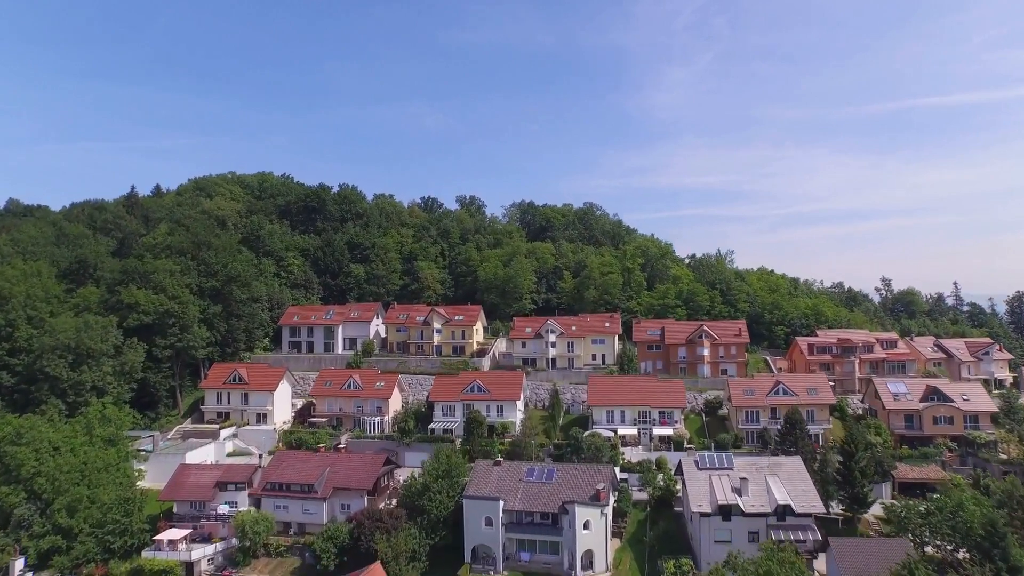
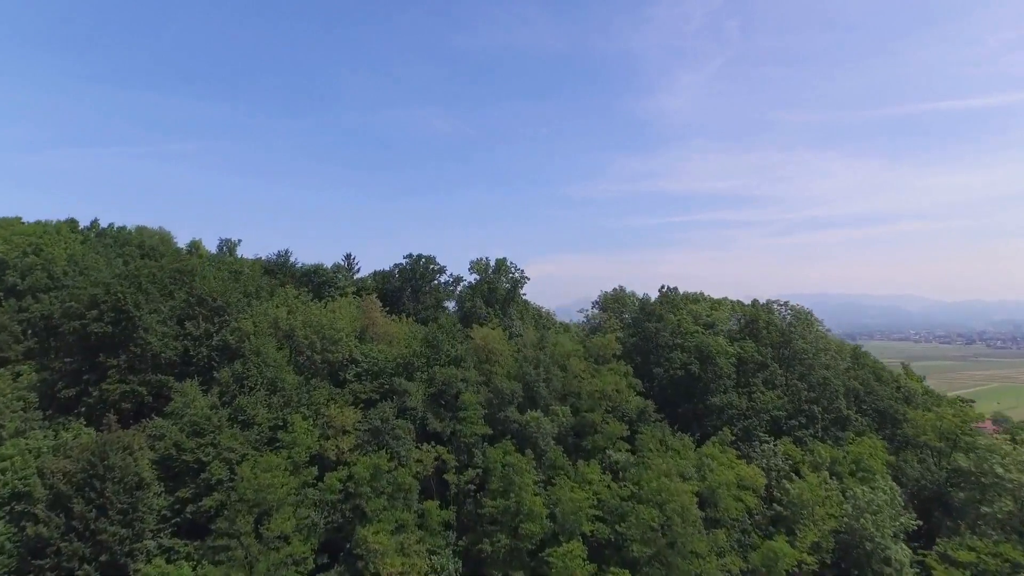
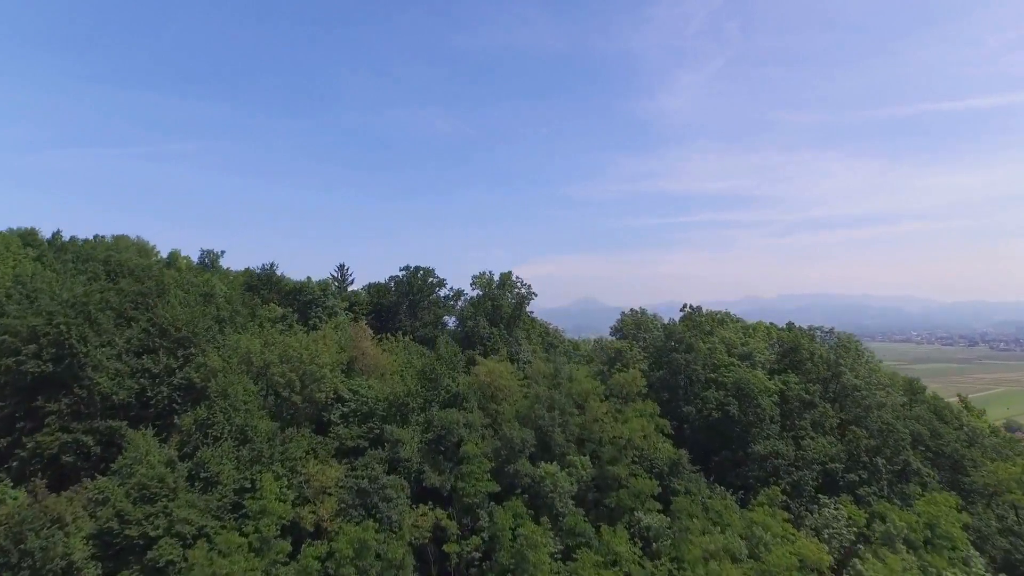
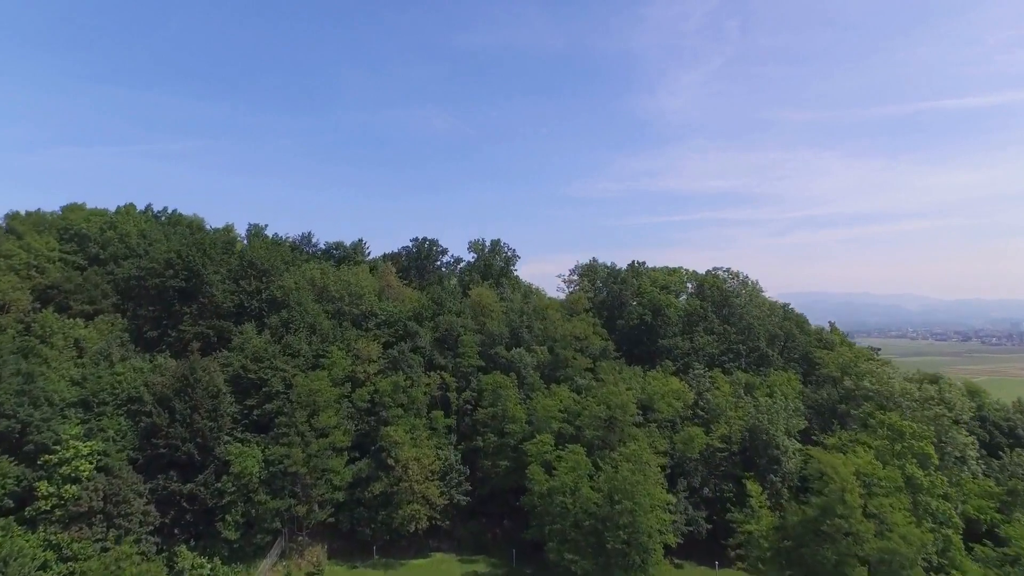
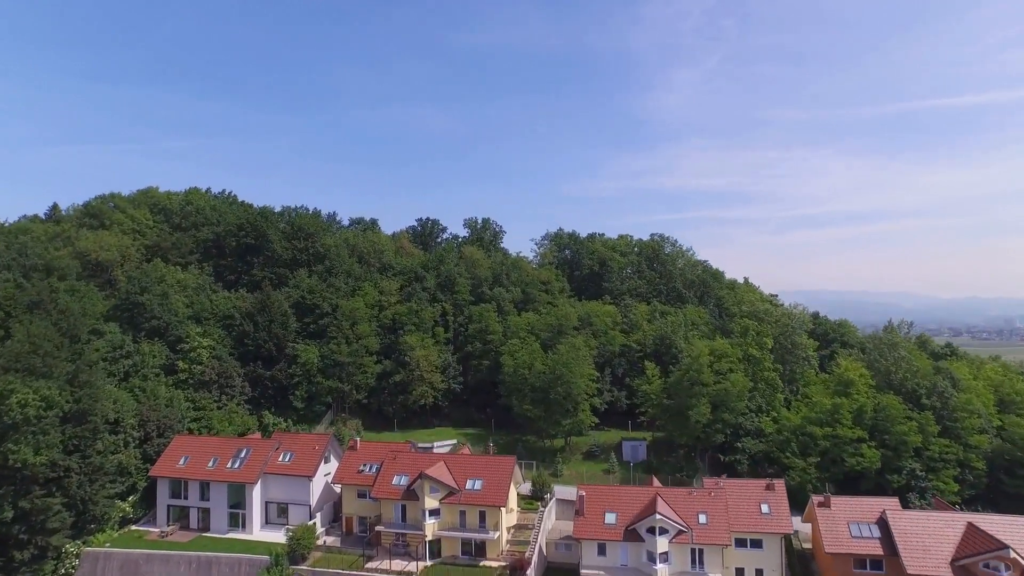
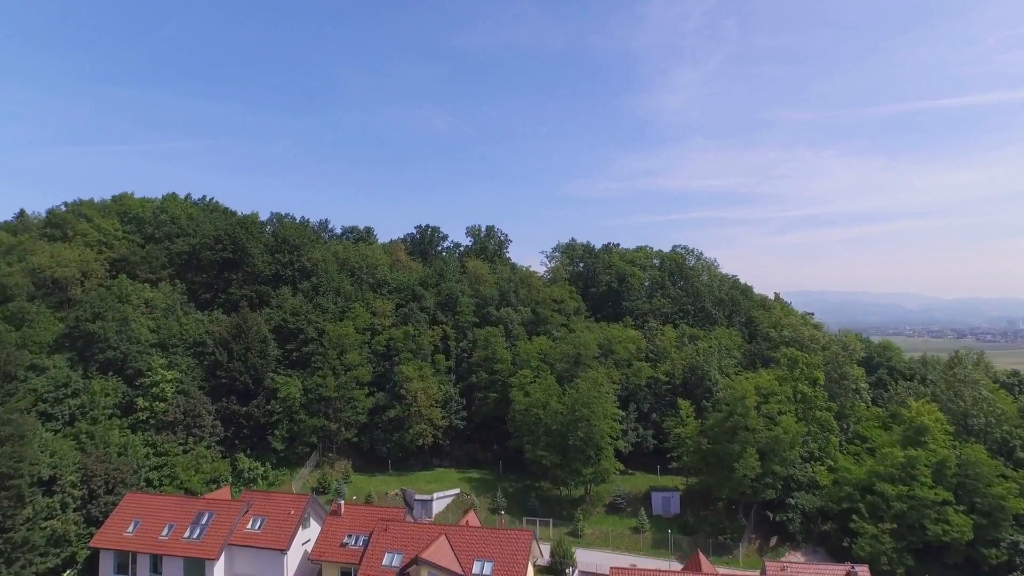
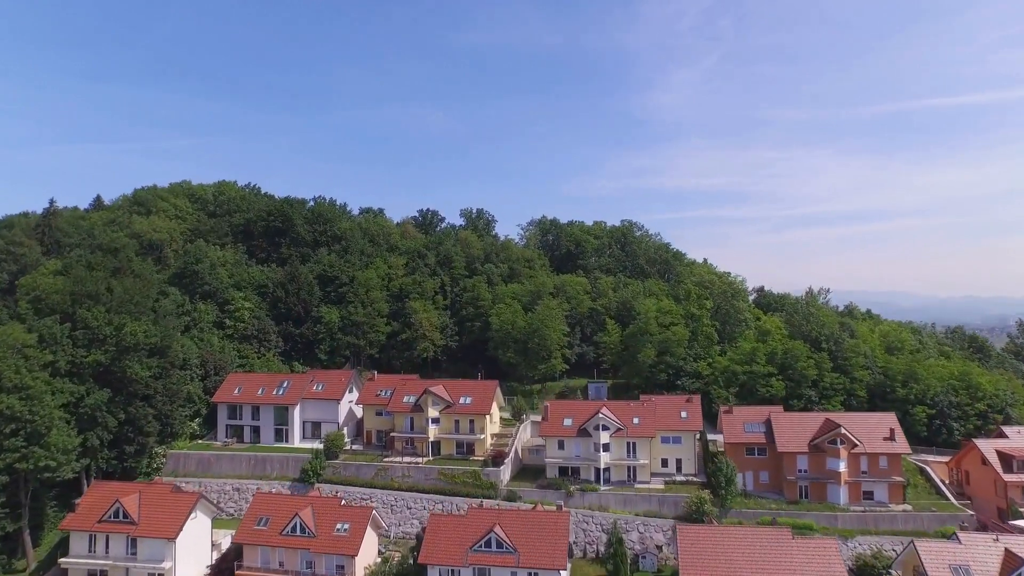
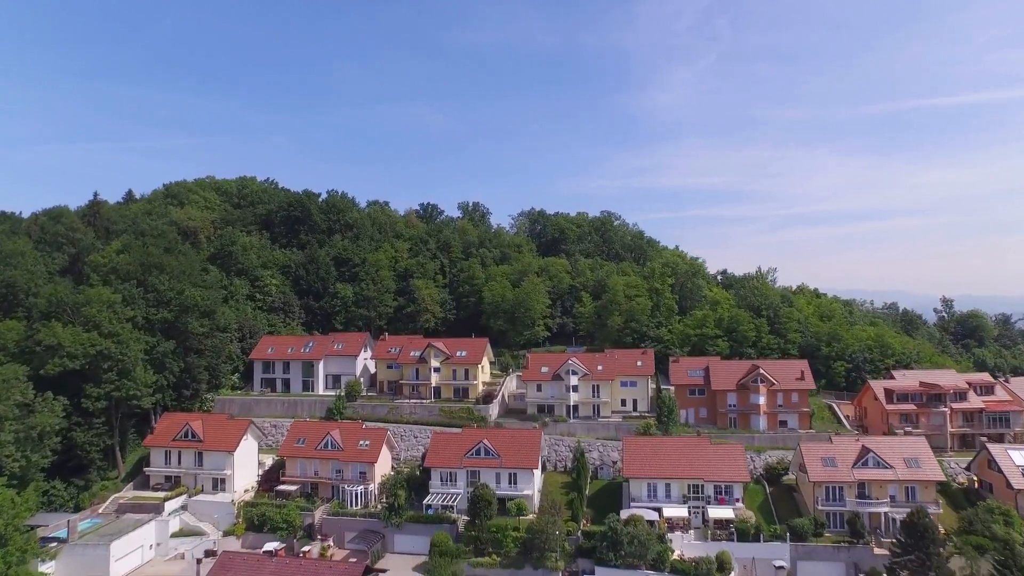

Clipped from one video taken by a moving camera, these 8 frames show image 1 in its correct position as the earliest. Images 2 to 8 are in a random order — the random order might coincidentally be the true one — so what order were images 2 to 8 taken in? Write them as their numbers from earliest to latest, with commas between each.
8, 7, 5, 6, 4, 2, 3
